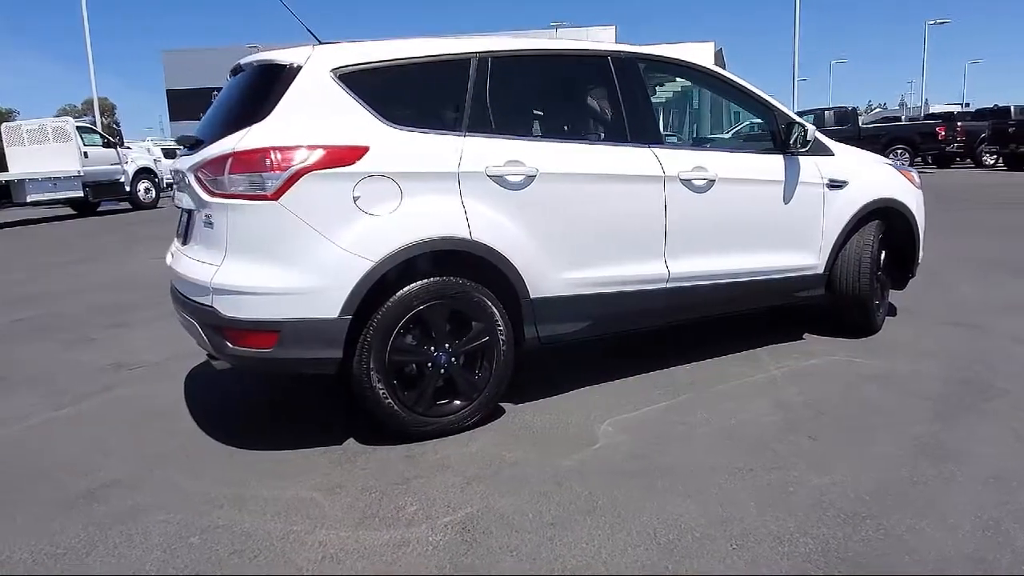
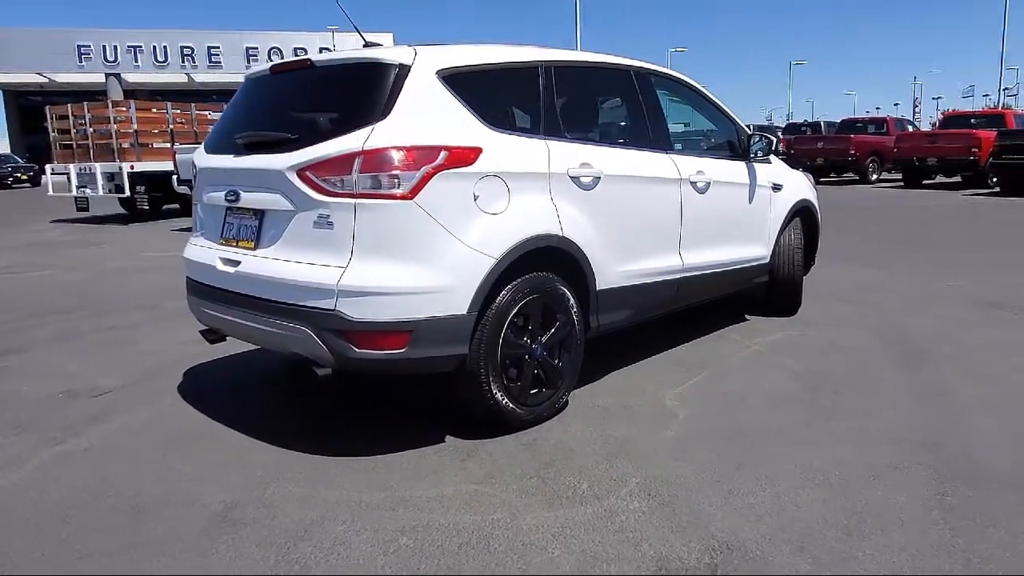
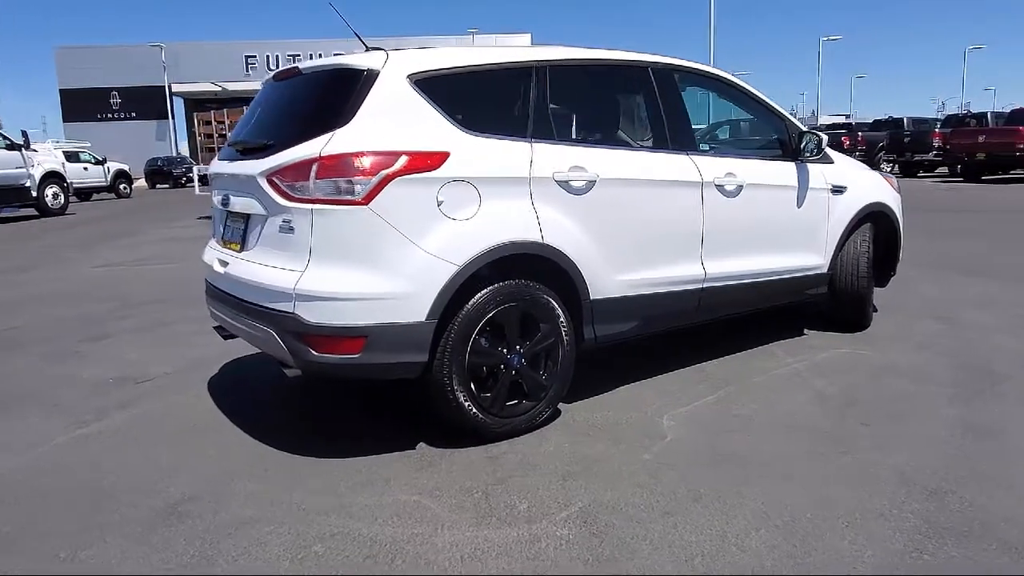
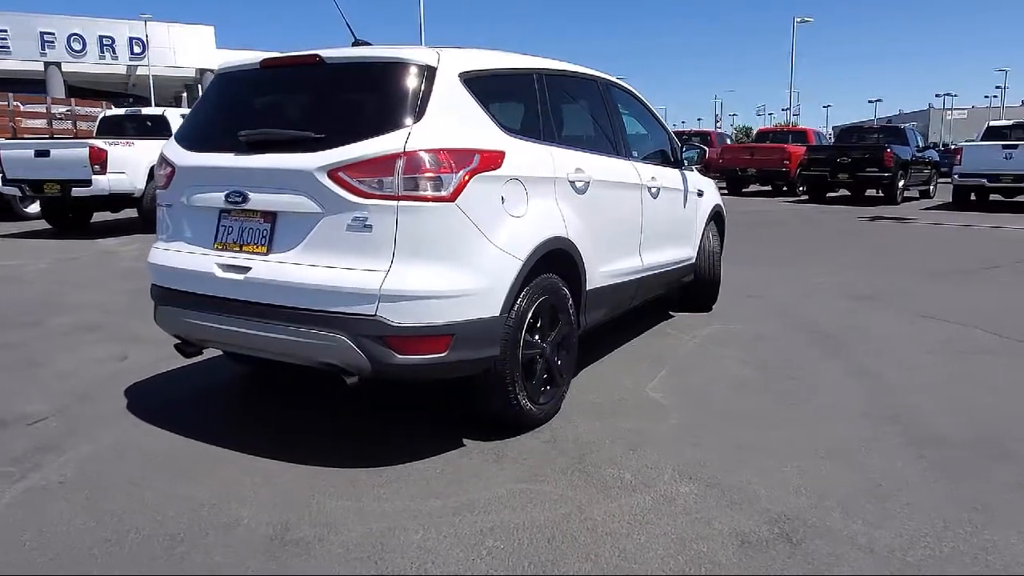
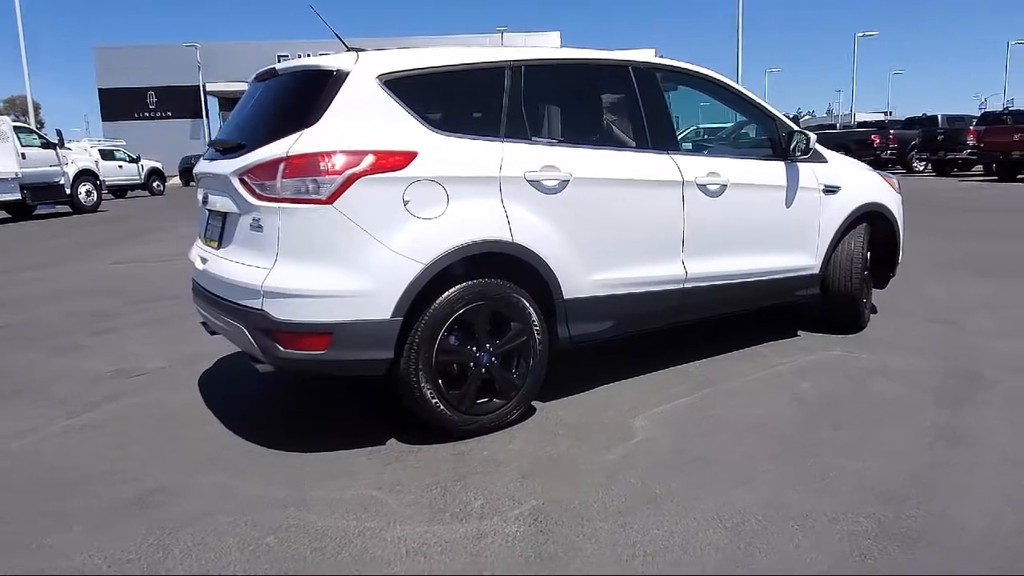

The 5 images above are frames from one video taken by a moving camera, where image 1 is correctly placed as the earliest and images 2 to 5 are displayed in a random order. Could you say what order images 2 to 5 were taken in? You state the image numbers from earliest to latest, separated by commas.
5, 3, 2, 4
